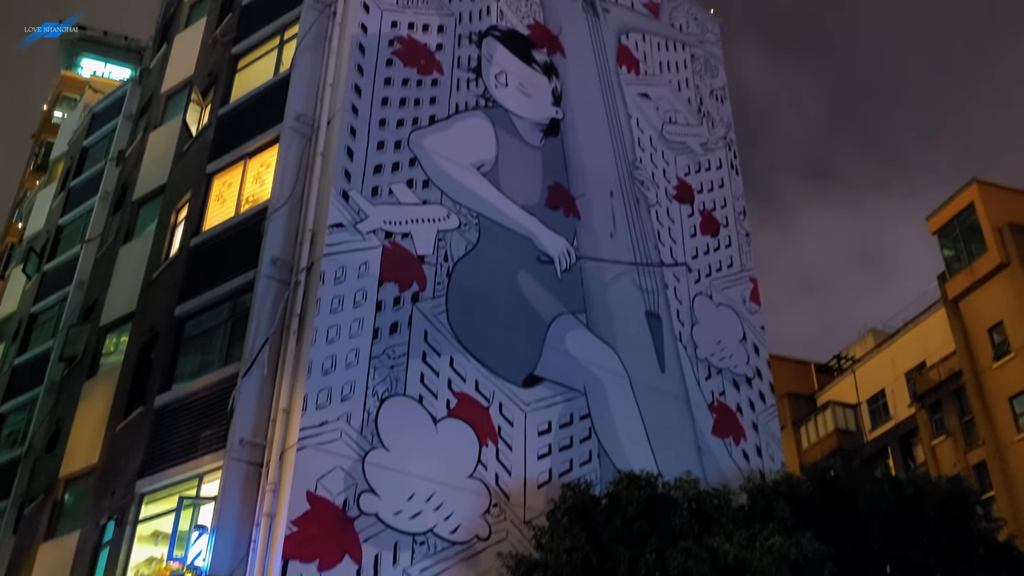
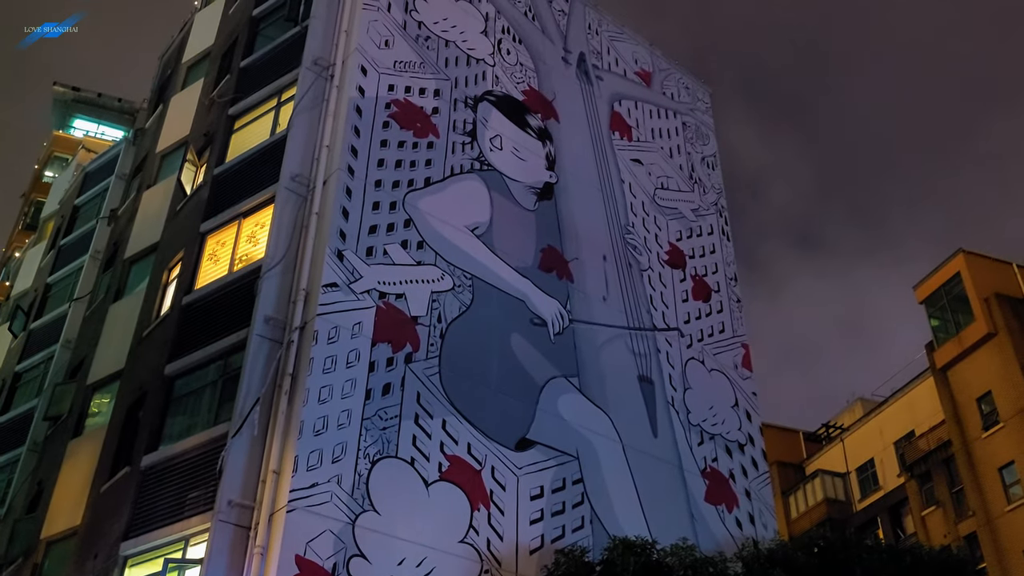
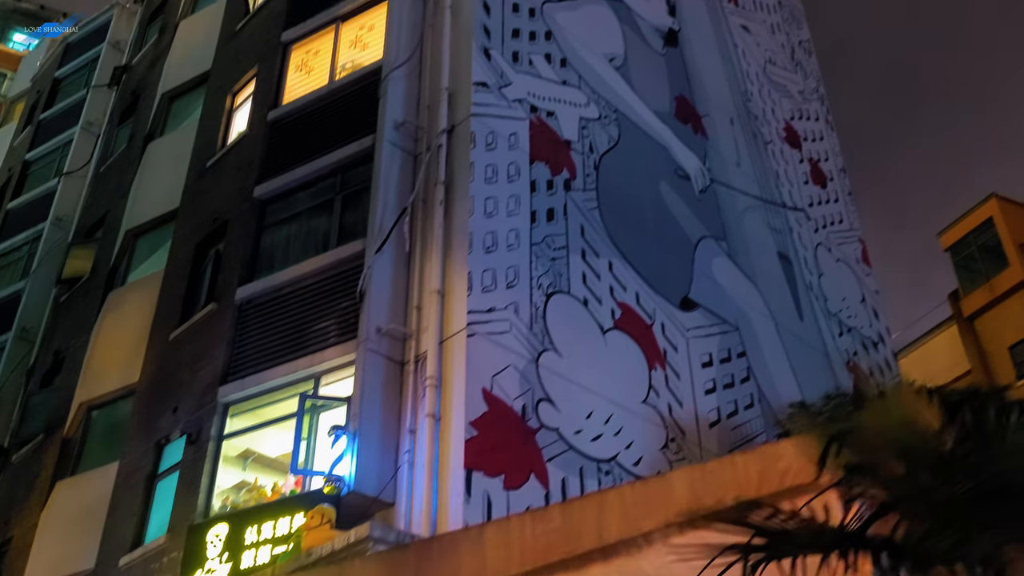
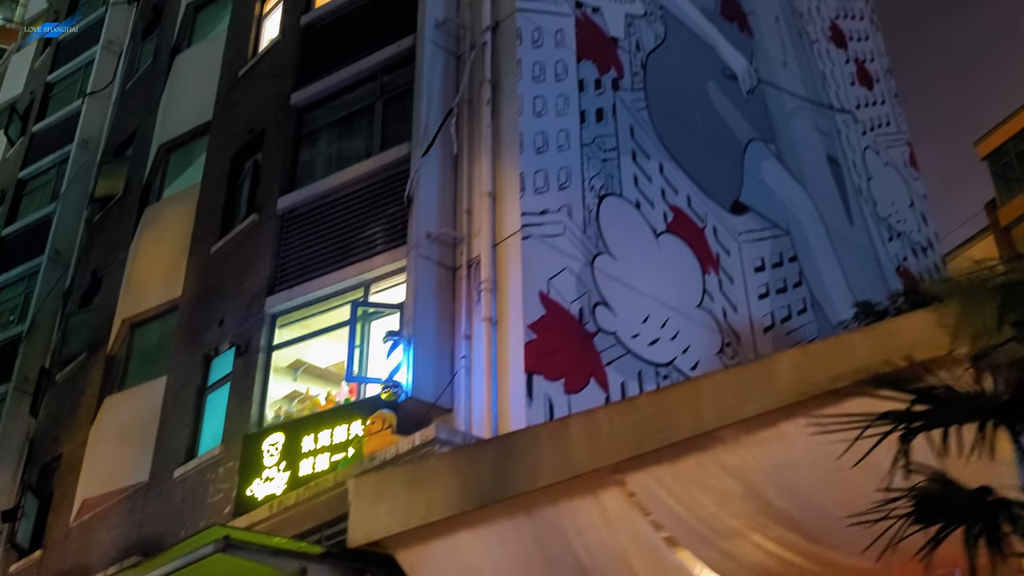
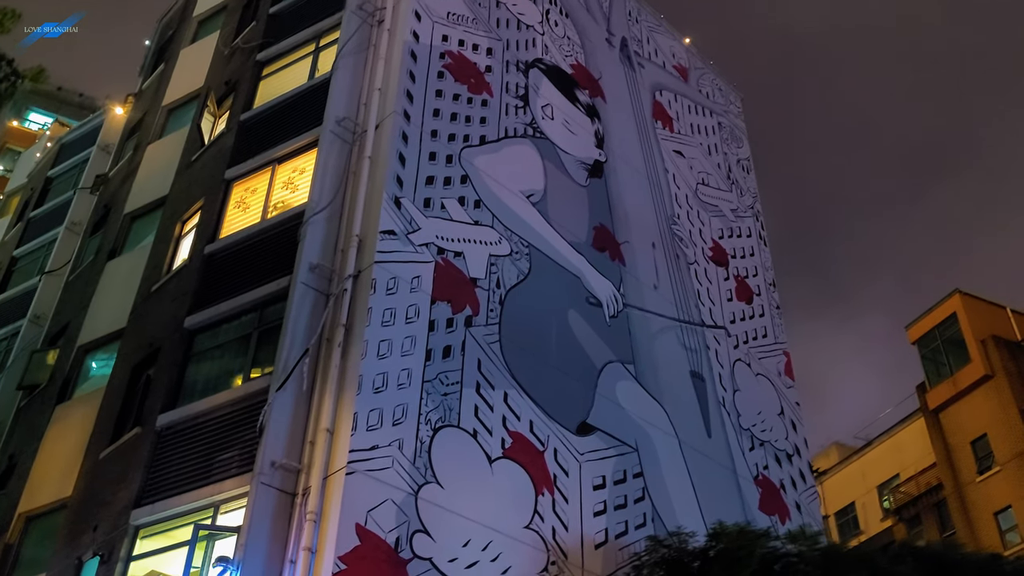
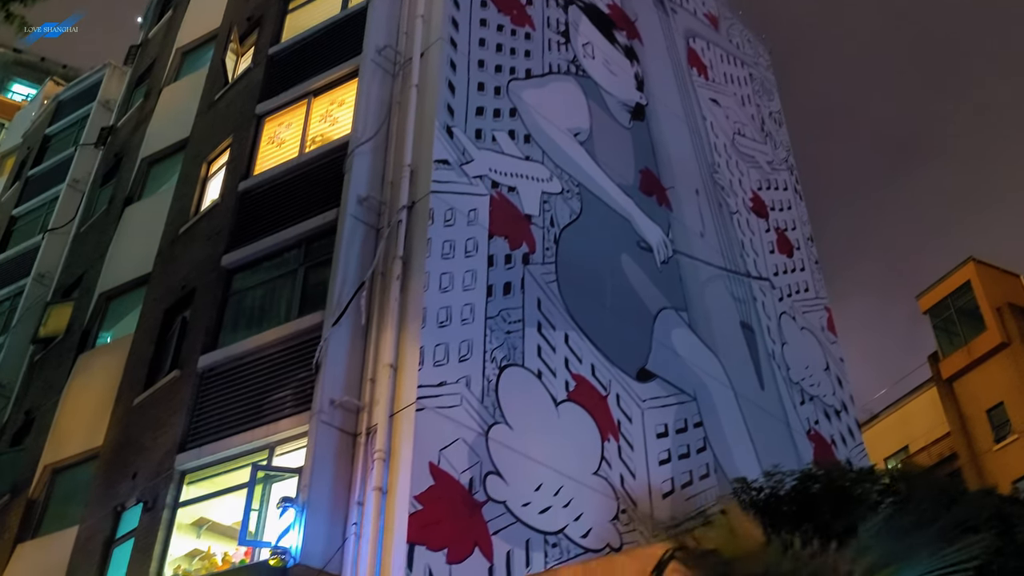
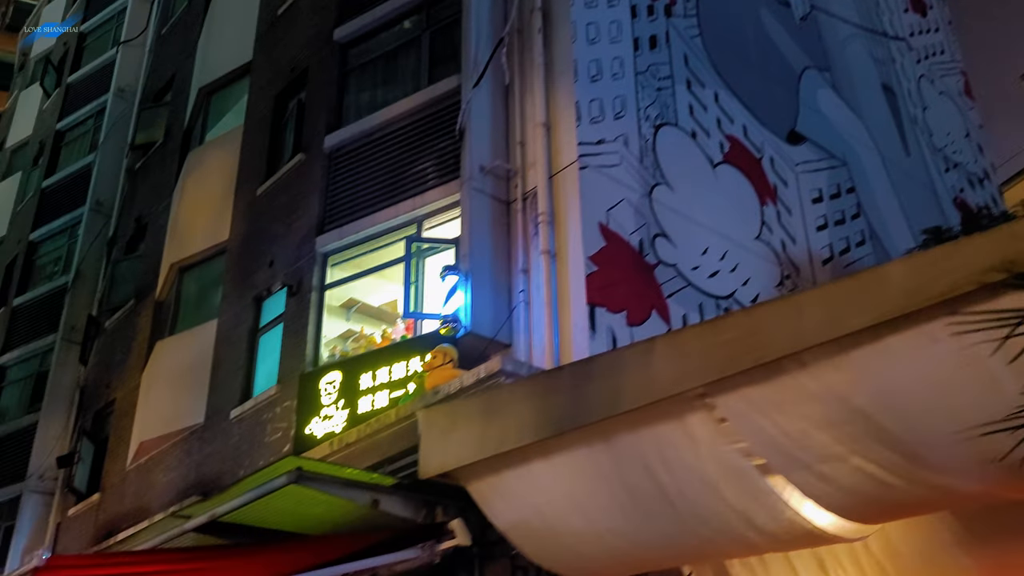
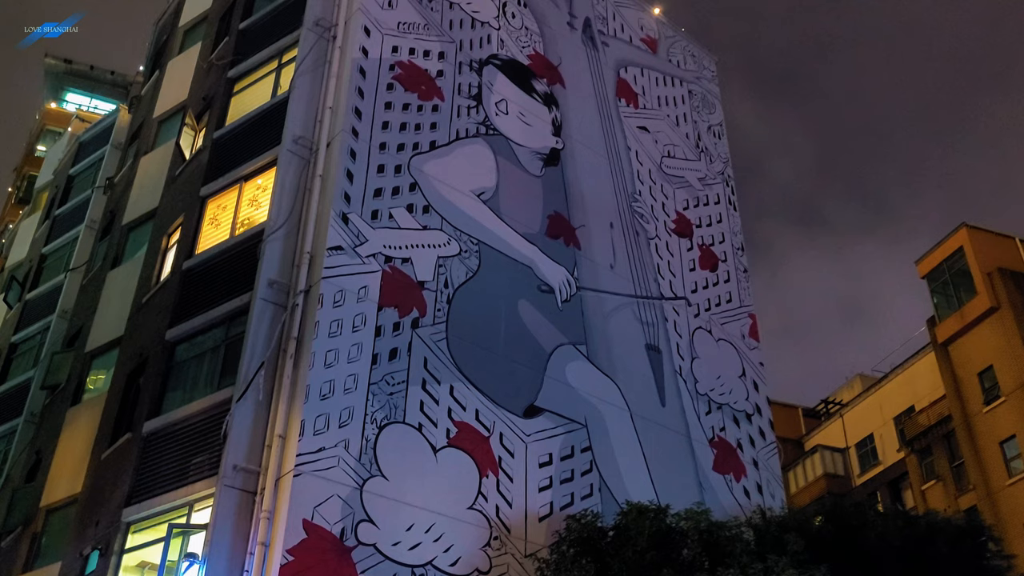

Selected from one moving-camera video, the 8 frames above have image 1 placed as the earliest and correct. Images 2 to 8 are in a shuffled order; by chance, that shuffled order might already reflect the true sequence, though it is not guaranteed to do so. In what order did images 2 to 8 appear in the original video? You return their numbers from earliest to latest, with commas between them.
2, 8, 5, 6, 3, 4, 7
